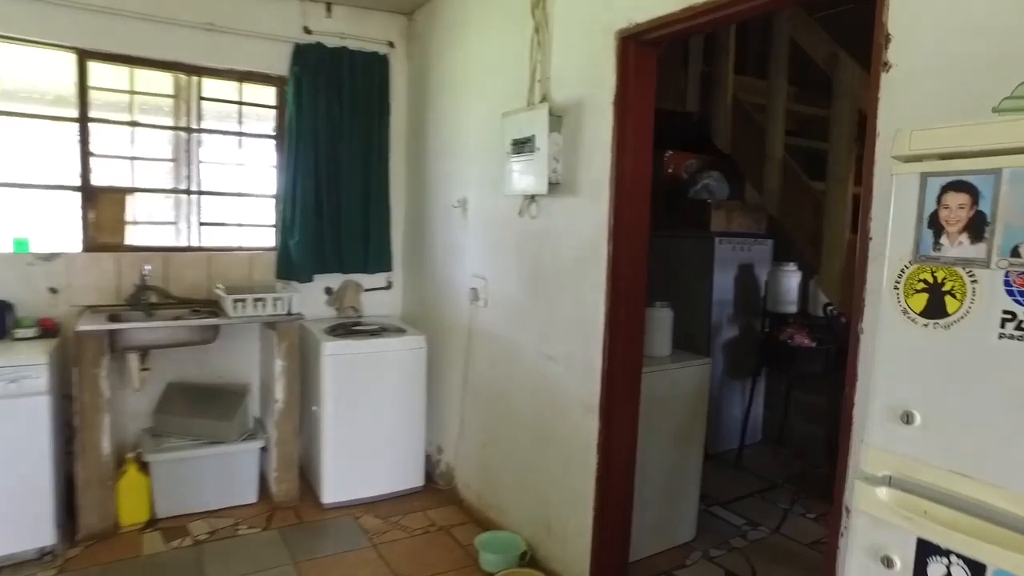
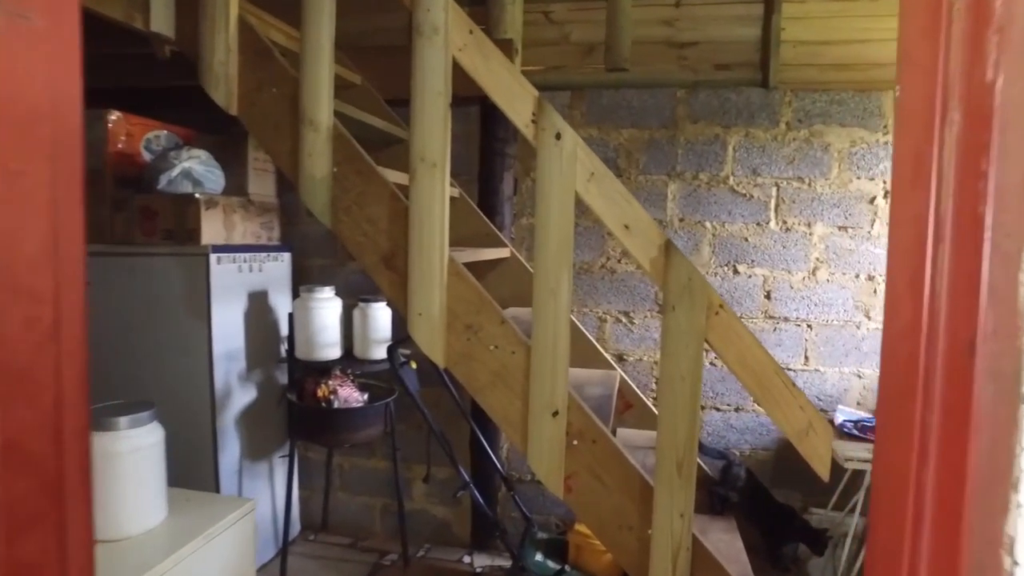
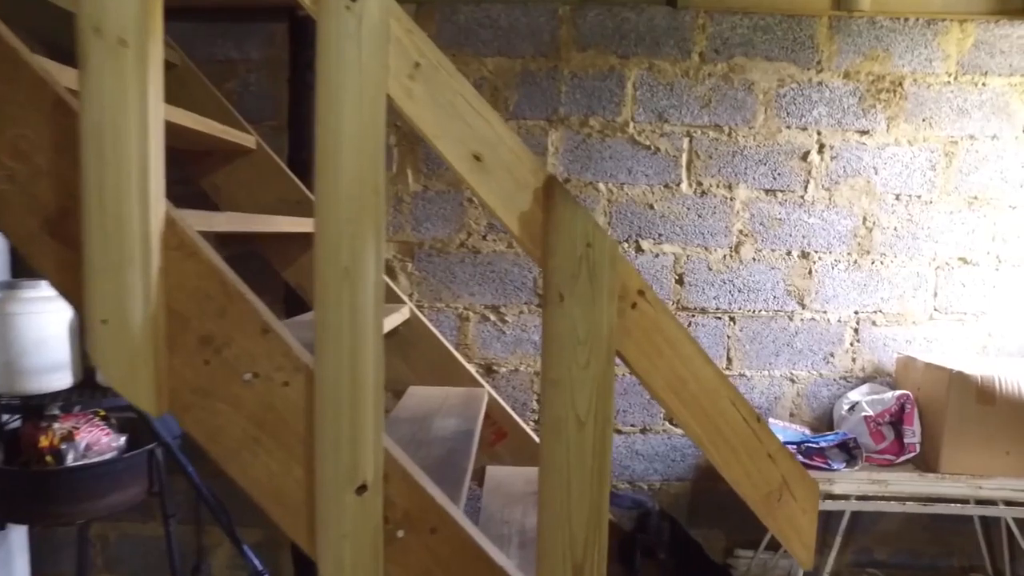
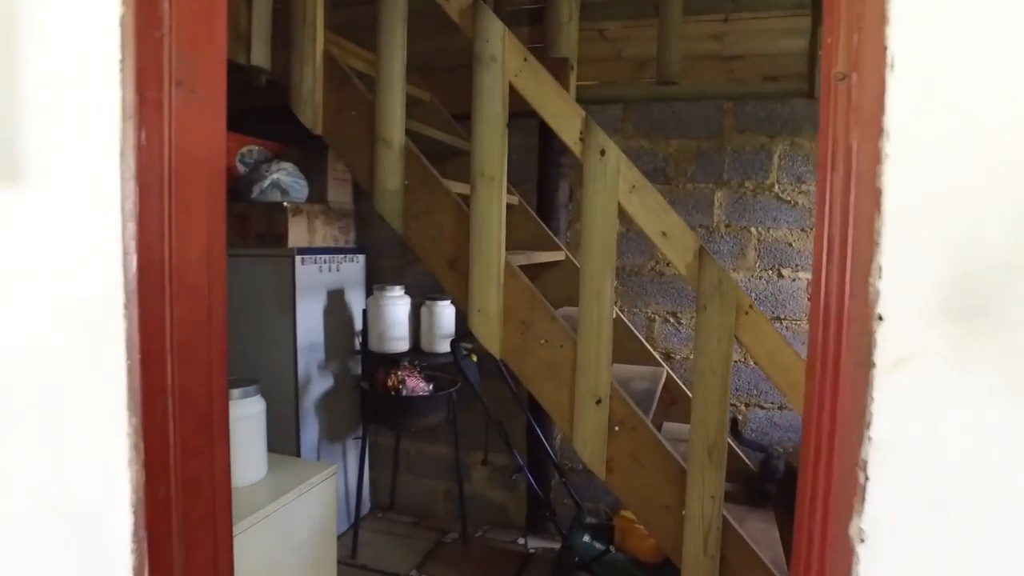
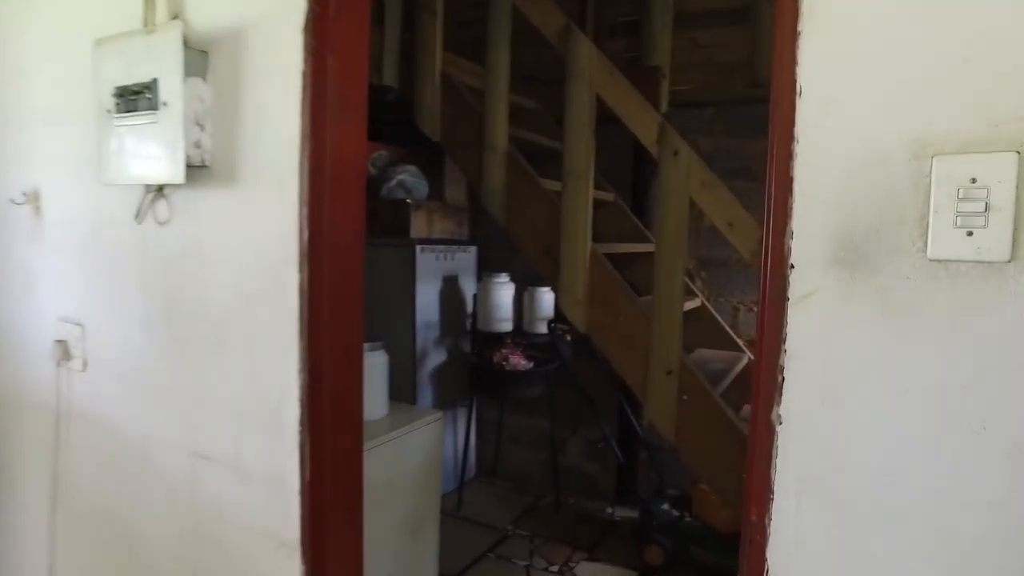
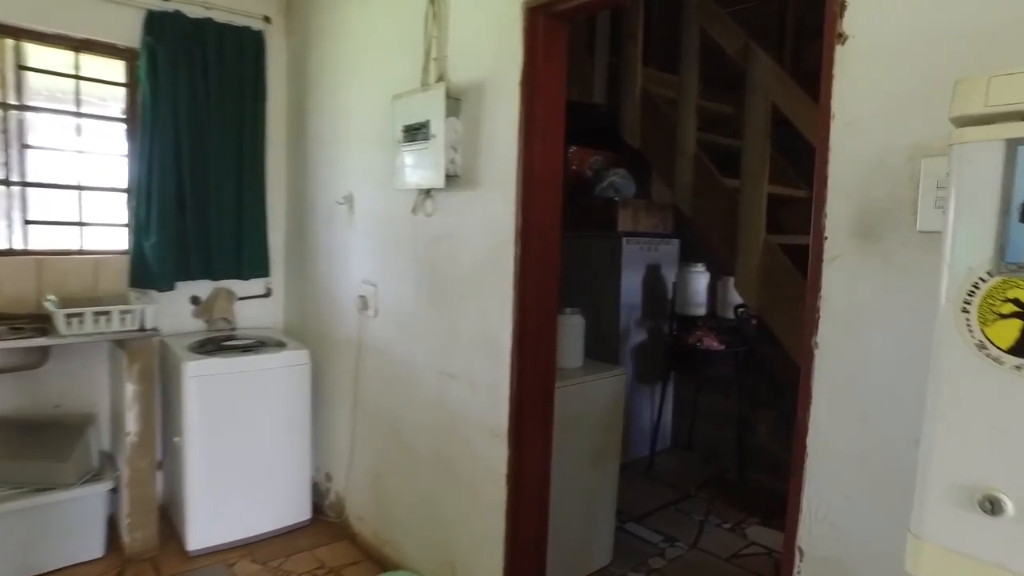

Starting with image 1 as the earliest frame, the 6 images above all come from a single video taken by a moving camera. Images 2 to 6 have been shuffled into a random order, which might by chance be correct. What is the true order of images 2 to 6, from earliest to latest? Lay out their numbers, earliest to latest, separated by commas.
6, 5, 4, 2, 3
